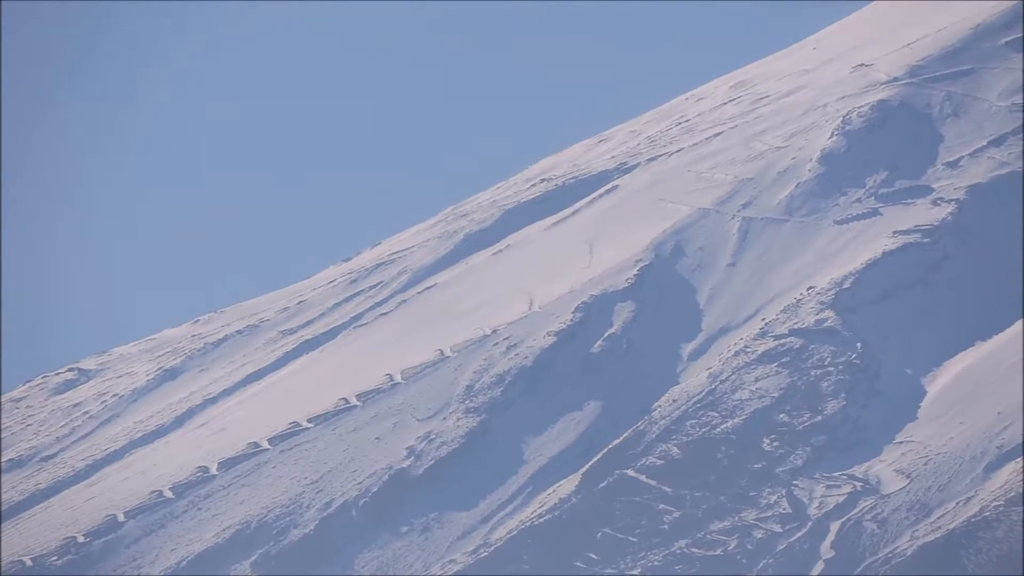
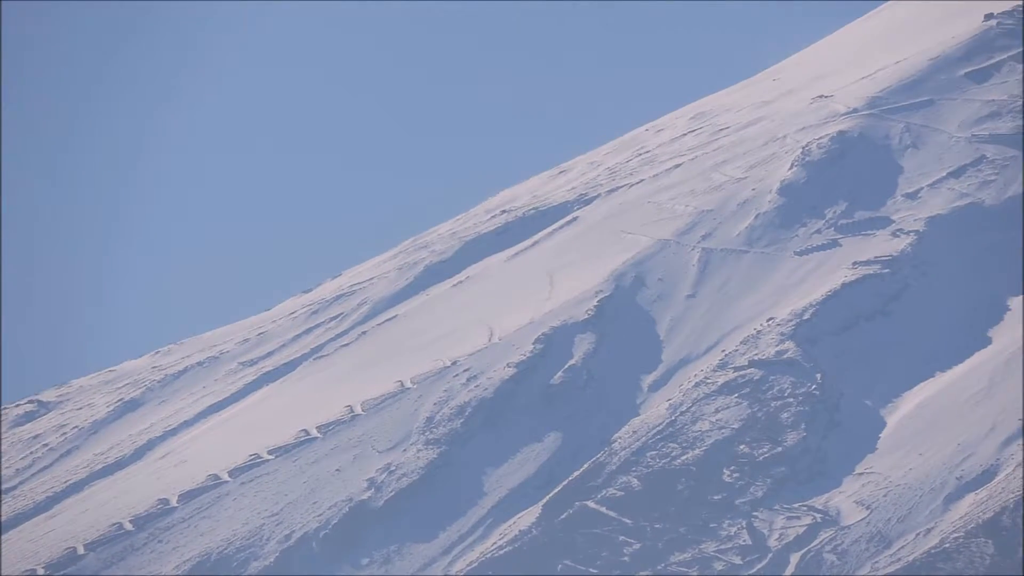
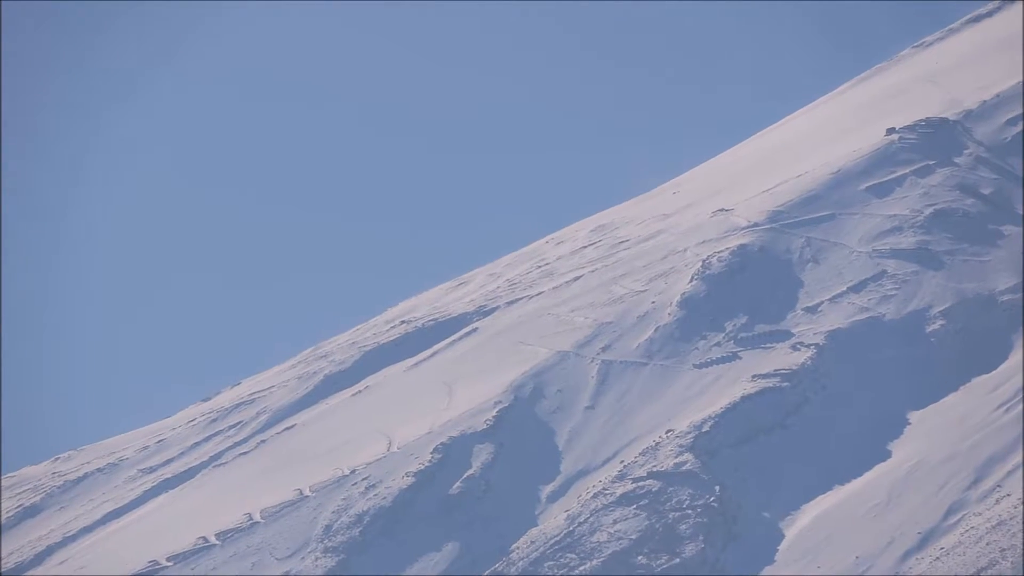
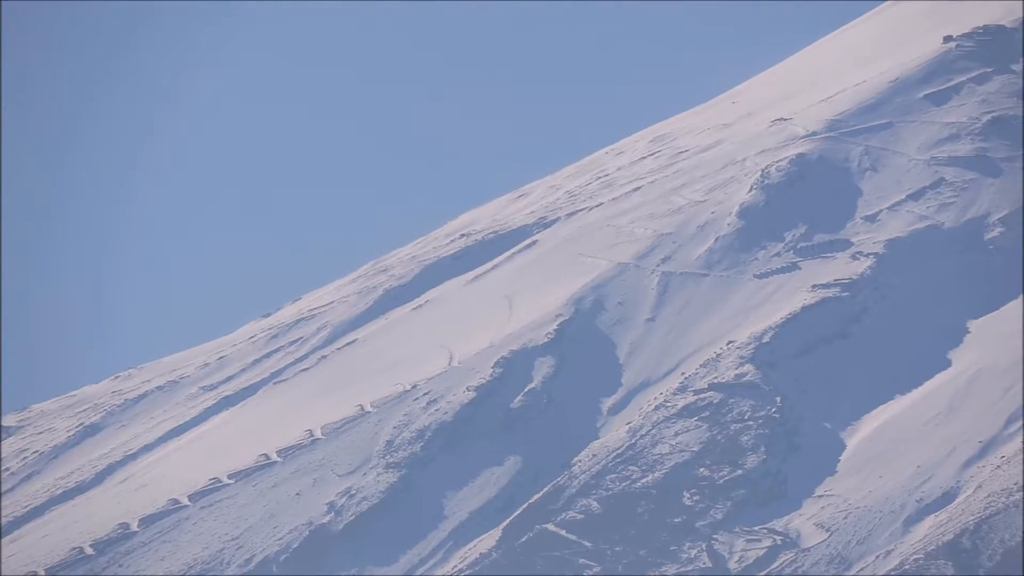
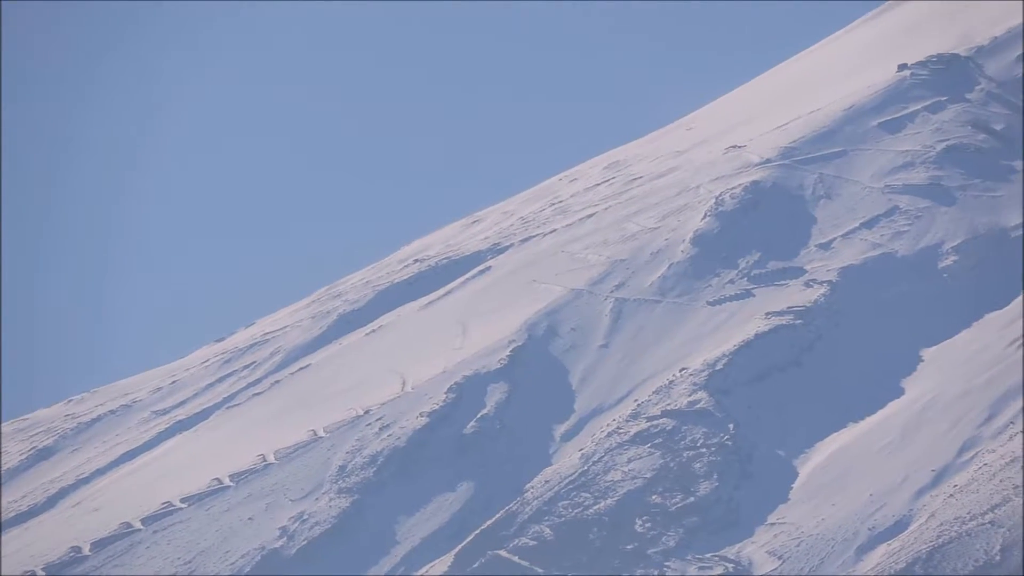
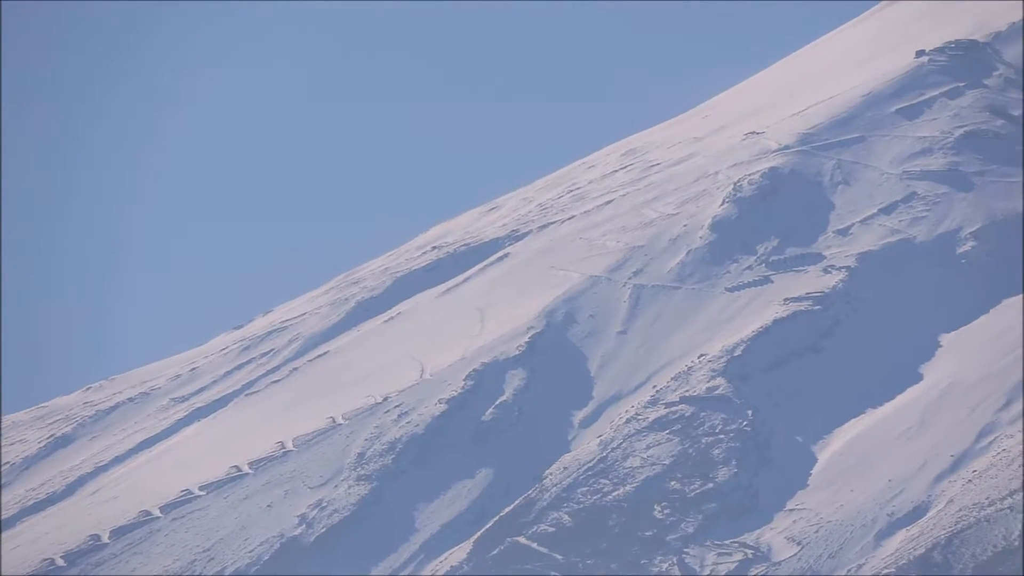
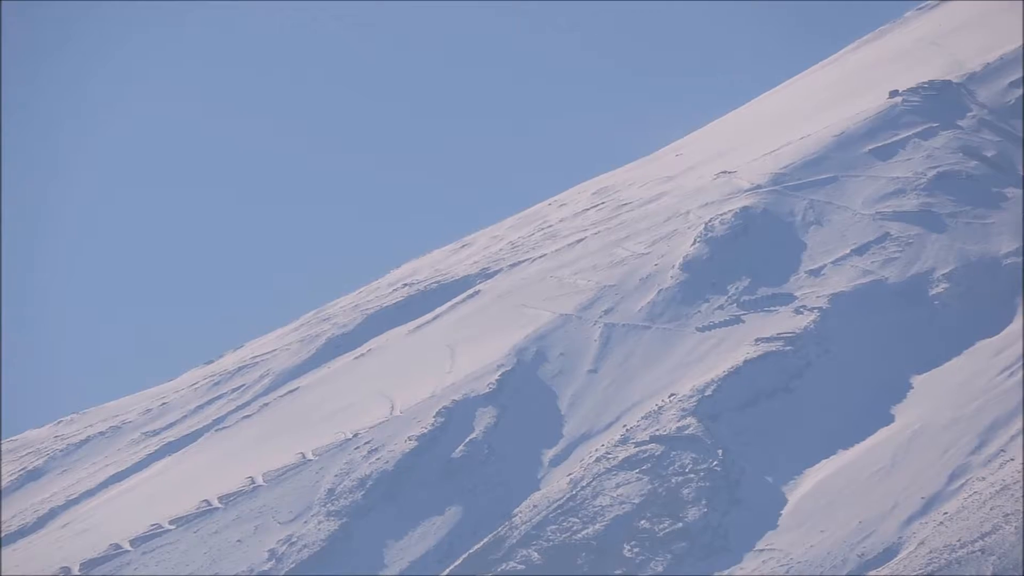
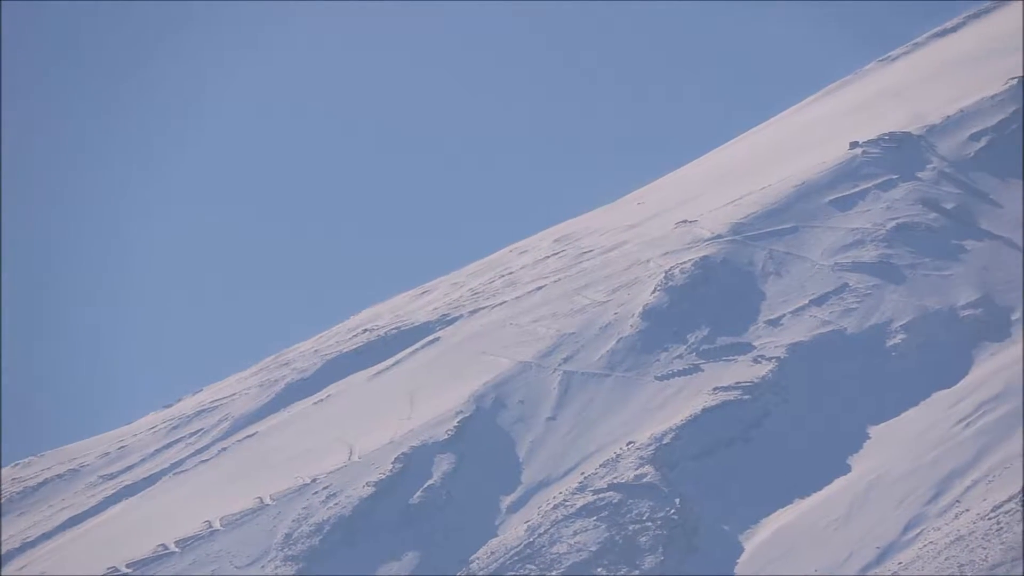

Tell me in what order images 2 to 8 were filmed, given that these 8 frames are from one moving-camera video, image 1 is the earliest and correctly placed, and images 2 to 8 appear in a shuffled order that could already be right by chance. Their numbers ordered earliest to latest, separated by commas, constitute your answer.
2, 4, 6, 5, 7, 3, 8
